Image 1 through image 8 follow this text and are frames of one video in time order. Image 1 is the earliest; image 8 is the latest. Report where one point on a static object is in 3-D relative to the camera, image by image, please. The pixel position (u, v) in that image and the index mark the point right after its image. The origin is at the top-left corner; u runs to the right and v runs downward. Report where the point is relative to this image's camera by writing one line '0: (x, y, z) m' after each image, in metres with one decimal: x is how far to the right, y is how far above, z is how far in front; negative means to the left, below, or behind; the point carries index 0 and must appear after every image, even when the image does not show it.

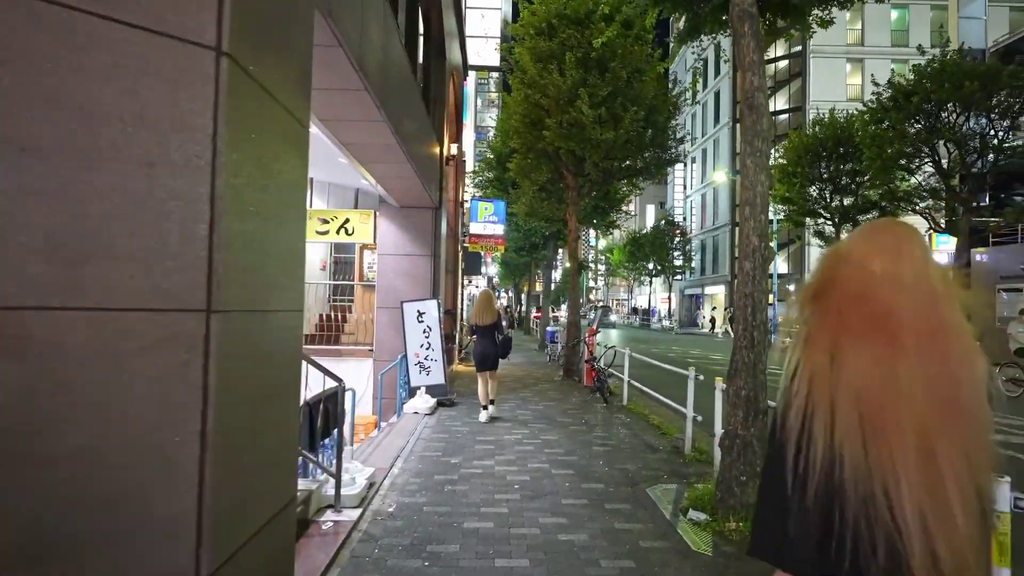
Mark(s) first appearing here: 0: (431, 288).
0: (-1.4, 0.0, +11.1) m
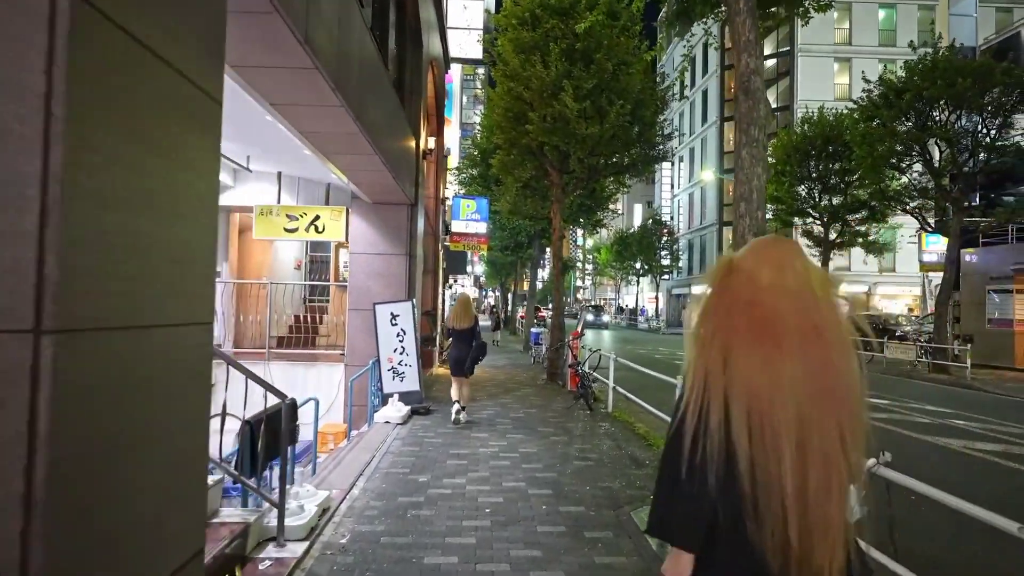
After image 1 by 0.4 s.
0: (-1.8, 0.0, +10.6) m
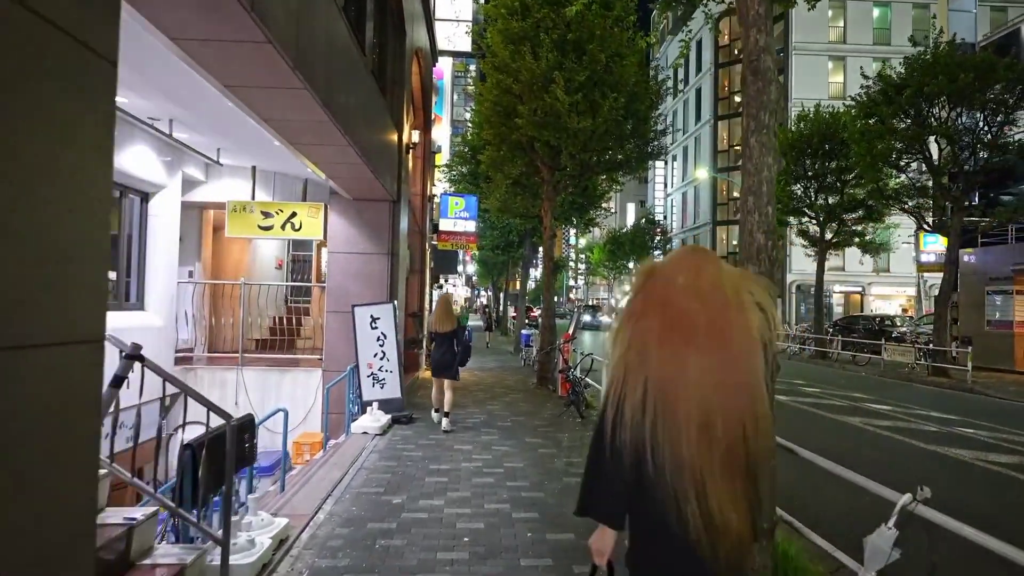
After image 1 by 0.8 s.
0: (-2.0, 0.0, +10.0) m
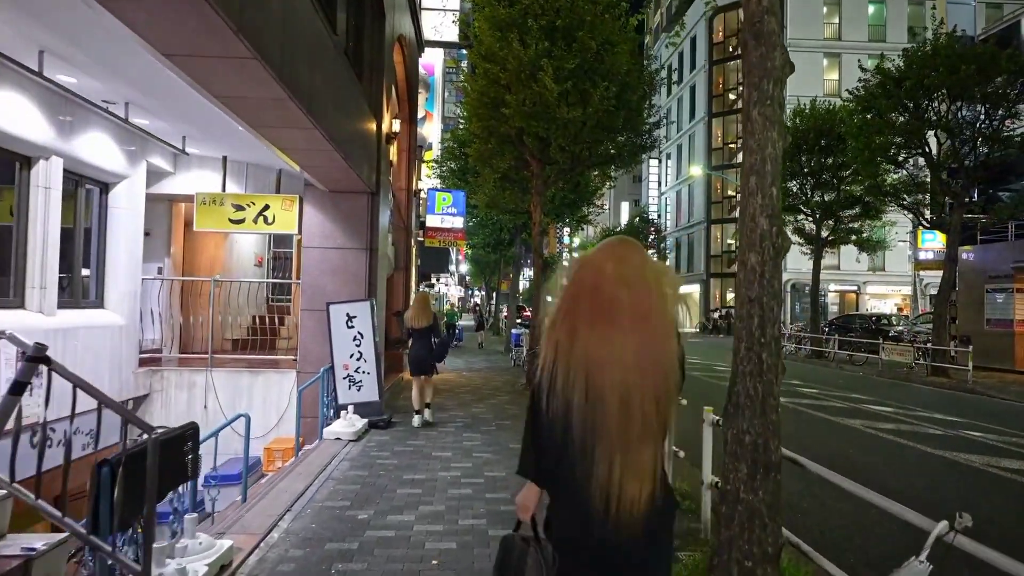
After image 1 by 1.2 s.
0: (-2.2, 0.0, +9.5) m
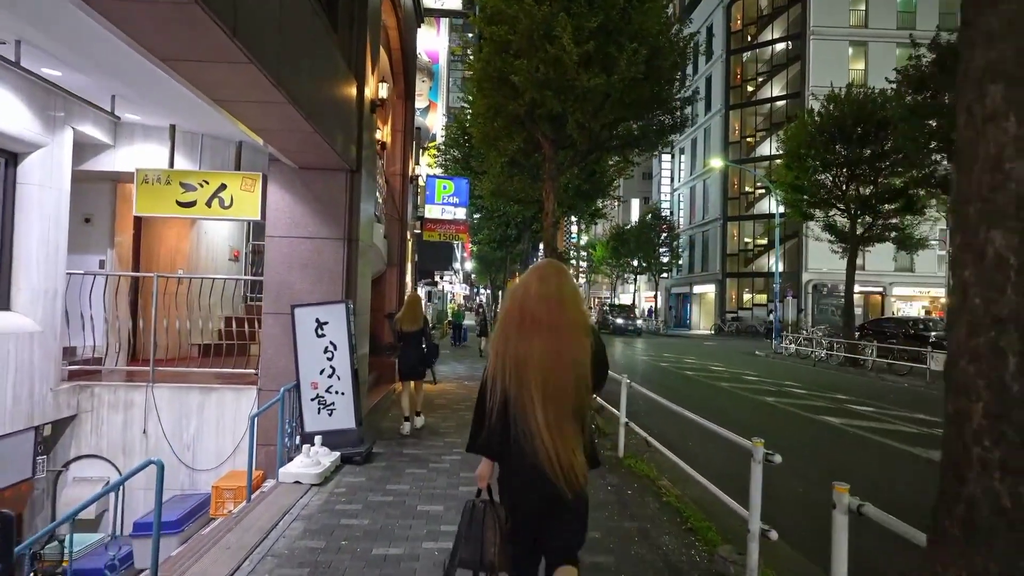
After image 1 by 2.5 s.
0: (-2.0, 0.0, +7.7) m
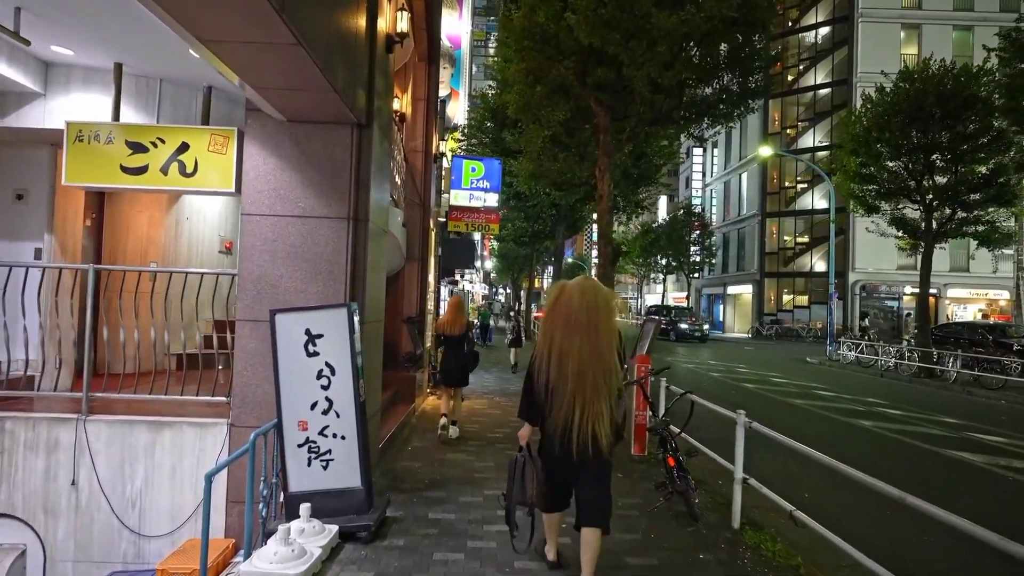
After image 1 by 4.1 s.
0: (-1.5, 0.0, +5.6) m
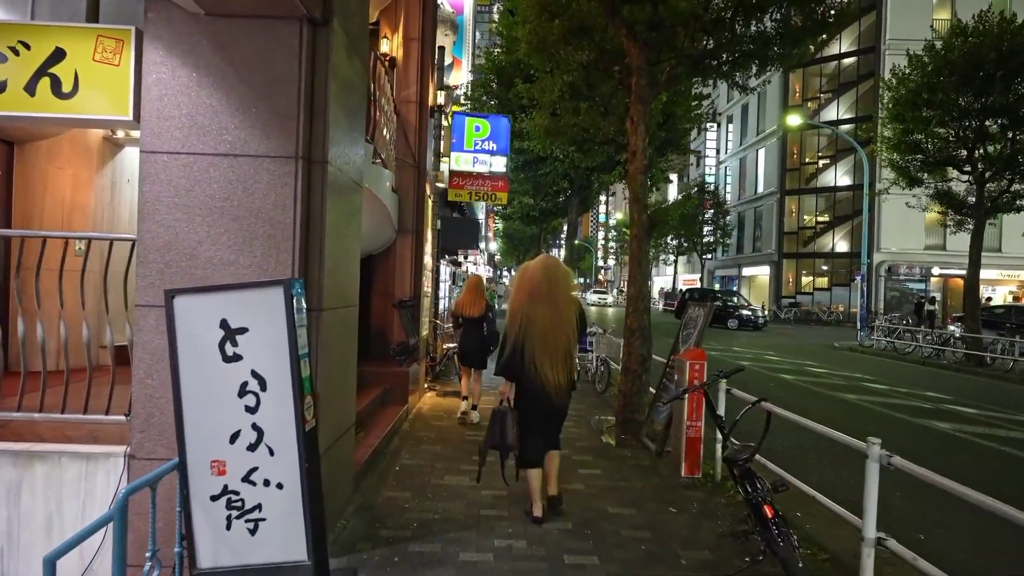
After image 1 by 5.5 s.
0: (-1.3, +0.2, +3.9) m
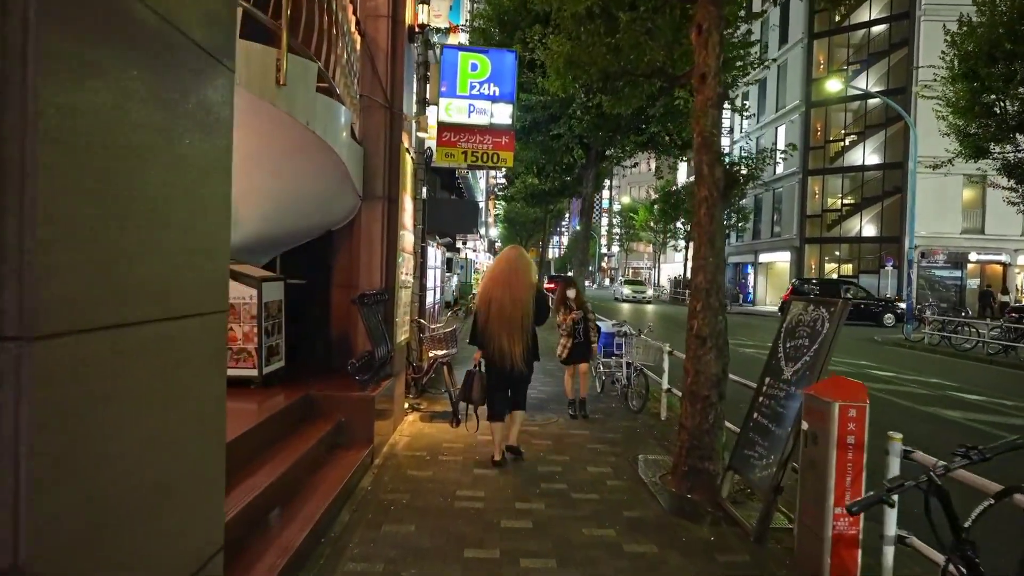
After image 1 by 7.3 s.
0: (-1.2, +0.2, +1.3) m
